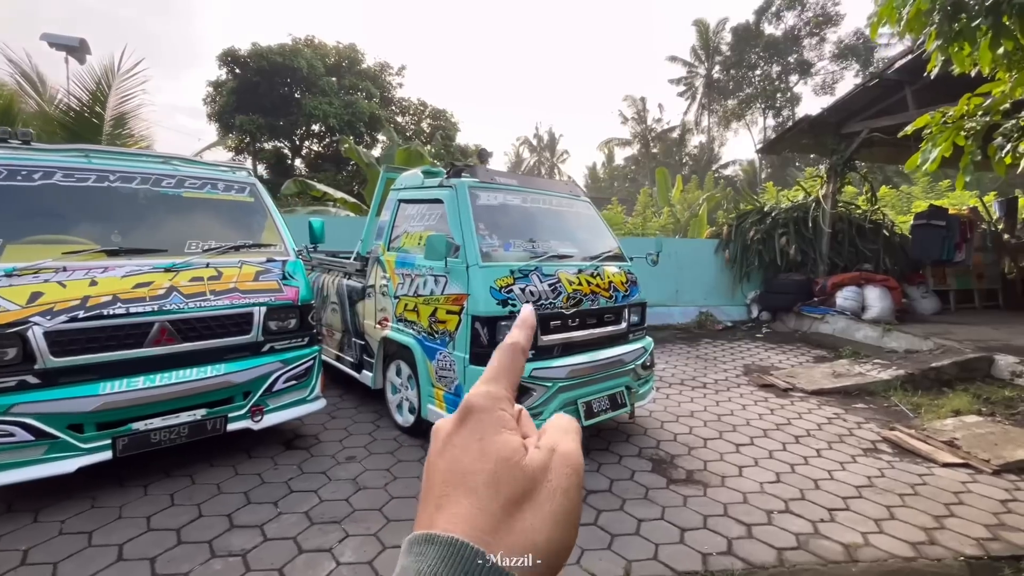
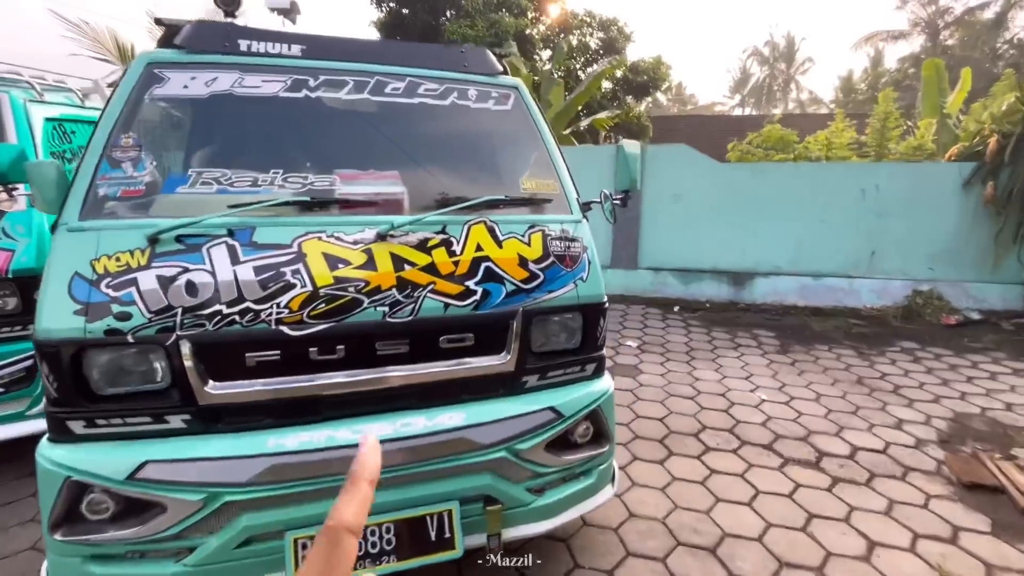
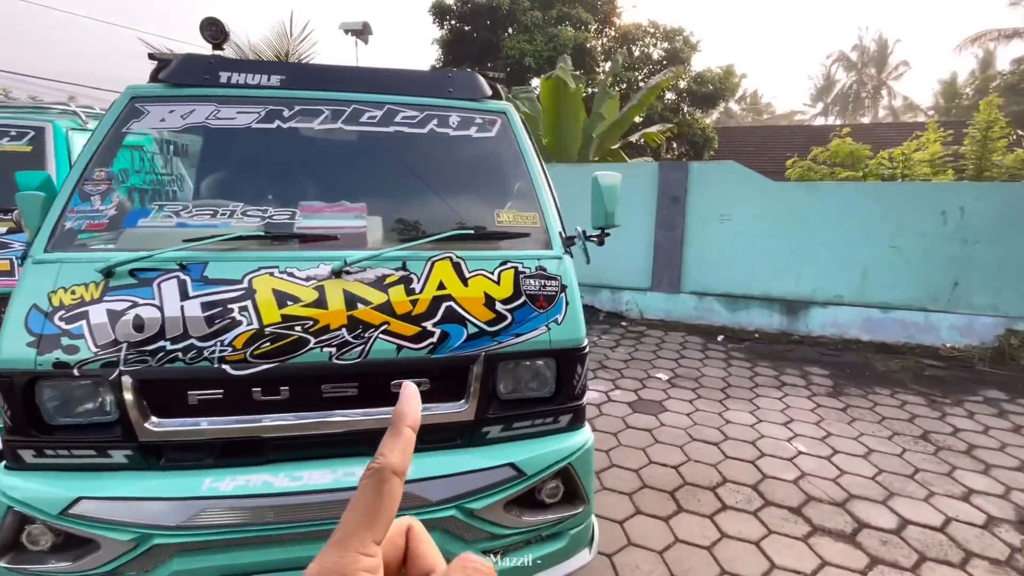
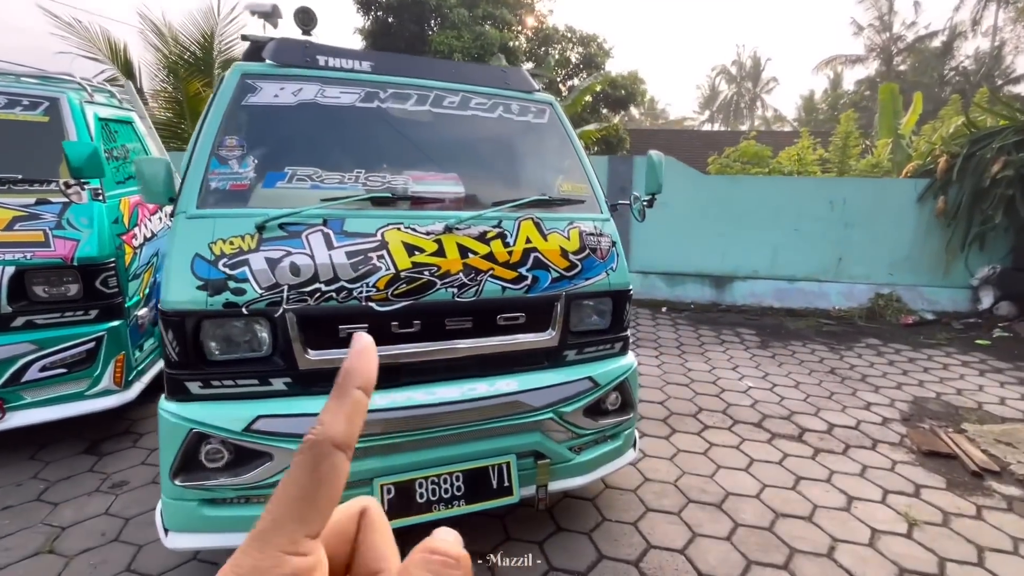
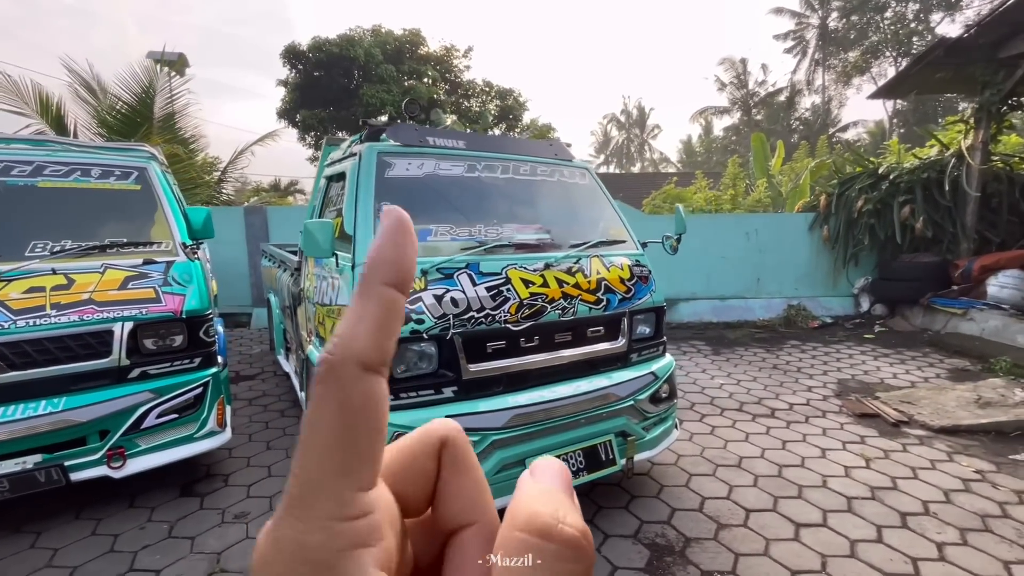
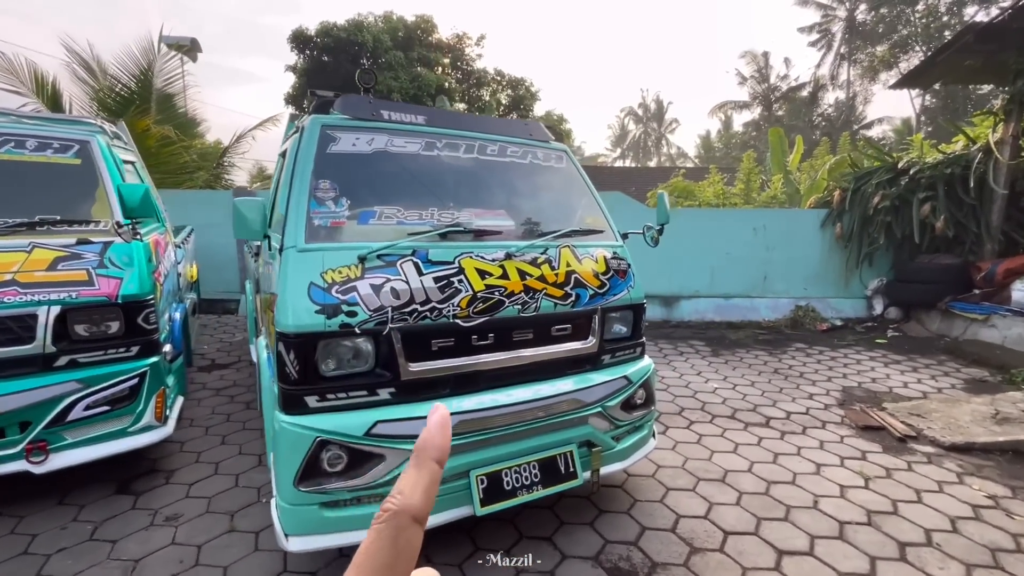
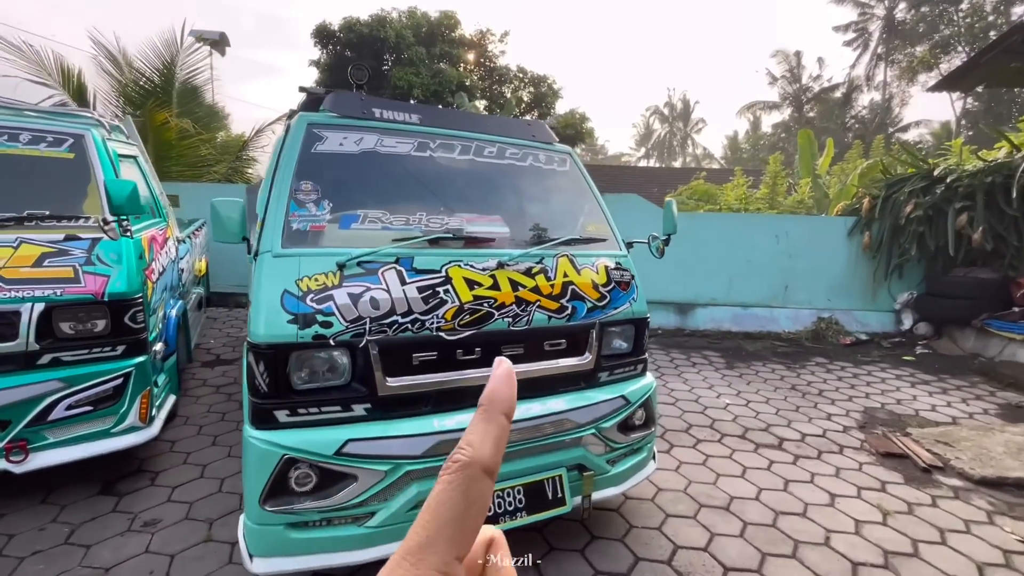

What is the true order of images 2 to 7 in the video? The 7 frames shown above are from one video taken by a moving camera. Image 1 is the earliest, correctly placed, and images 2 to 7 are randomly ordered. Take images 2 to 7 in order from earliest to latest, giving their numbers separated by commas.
5, 6, 7, 4, 2, 3
